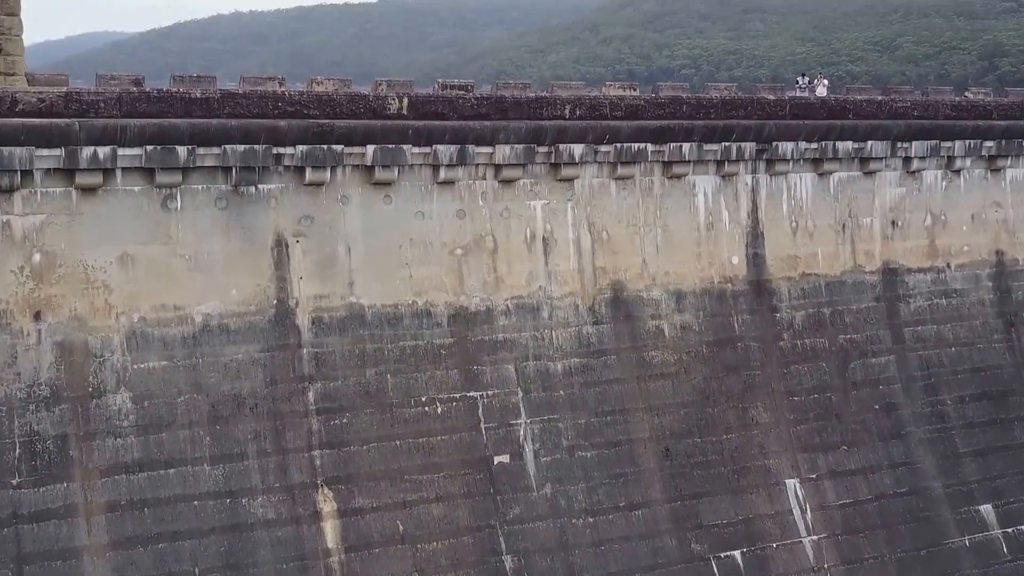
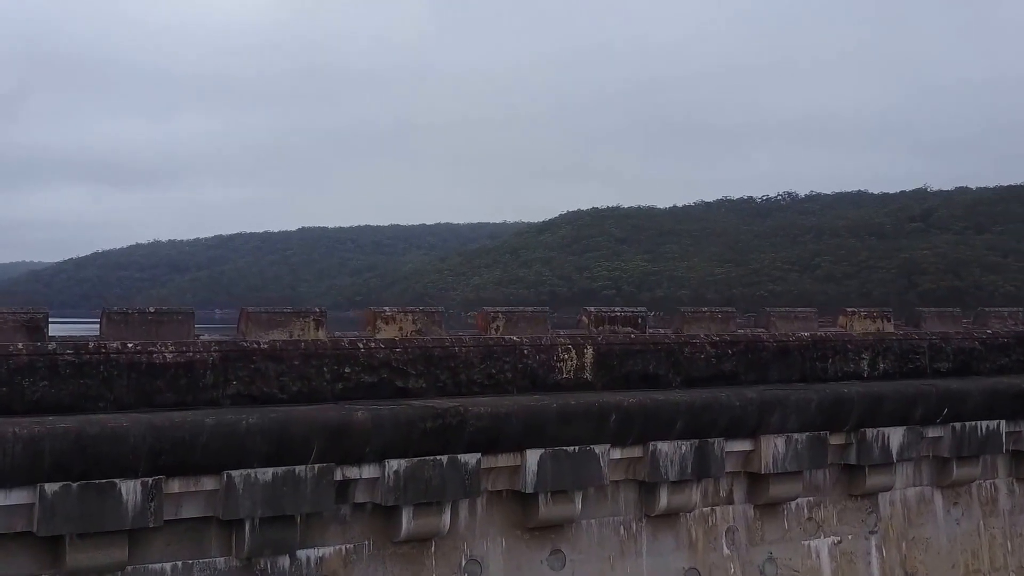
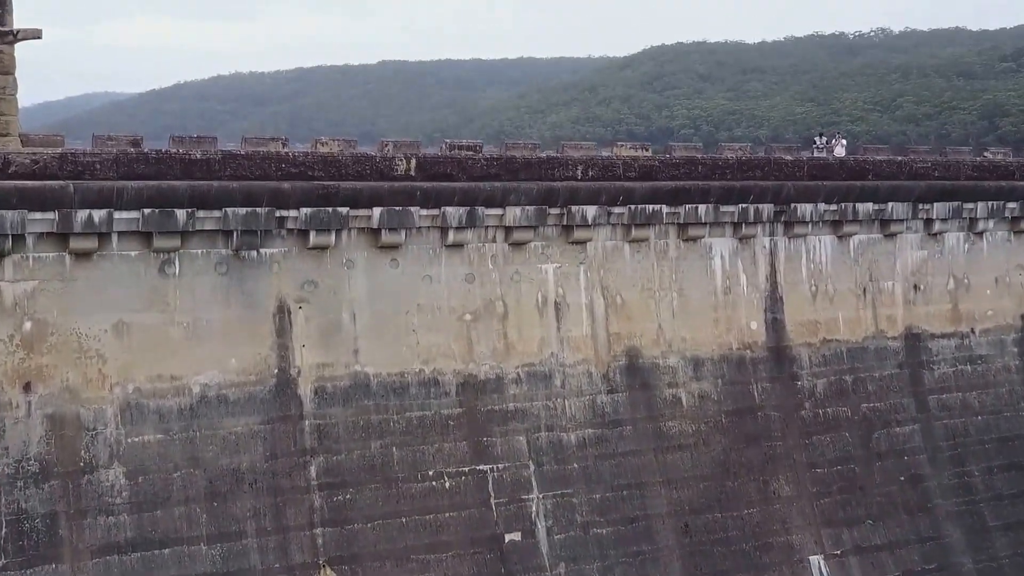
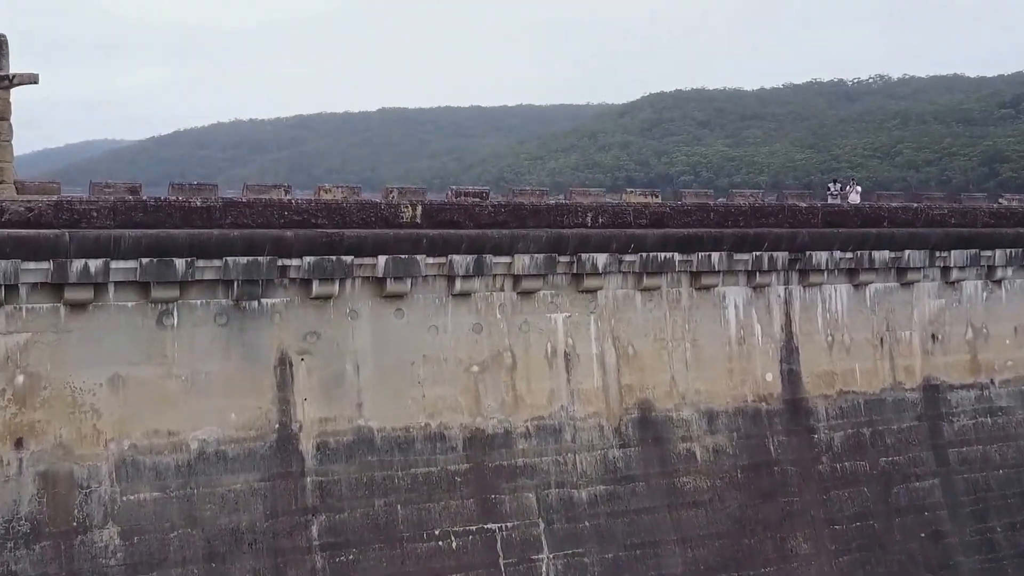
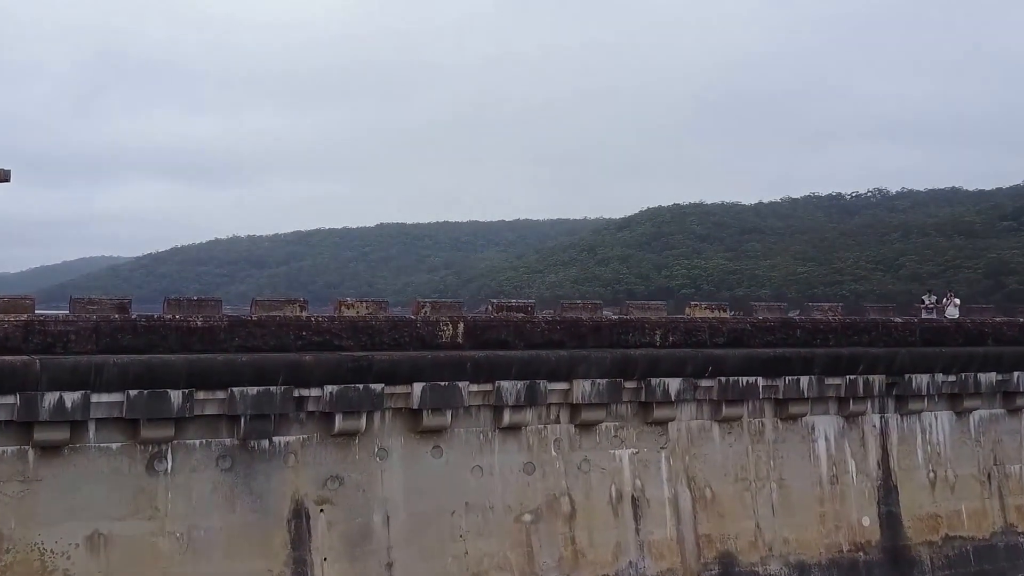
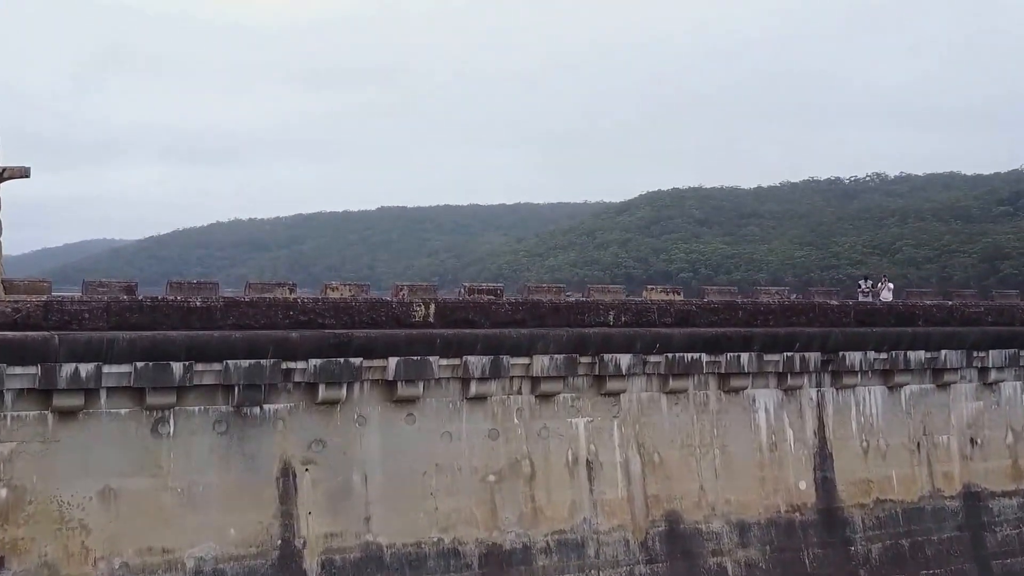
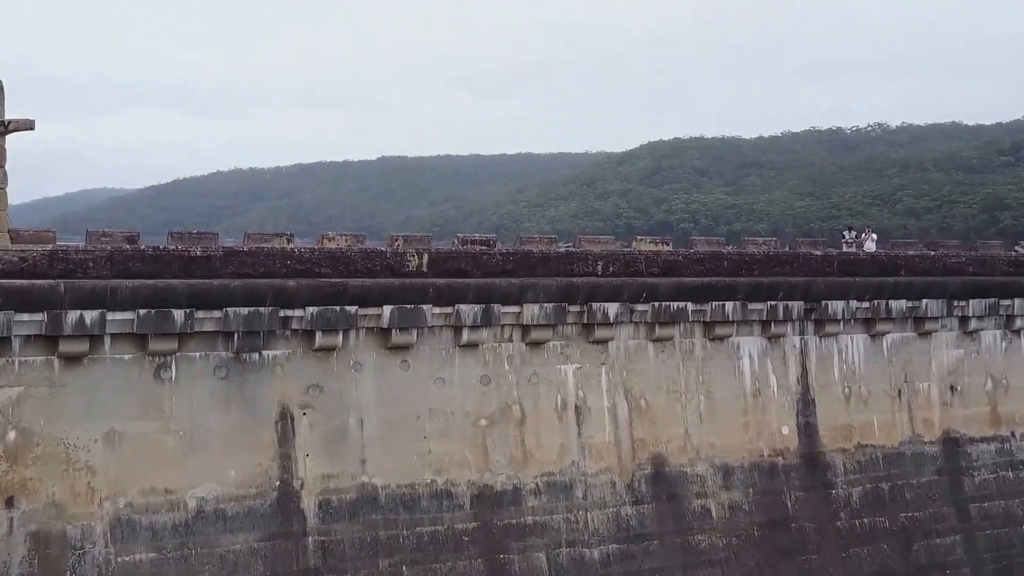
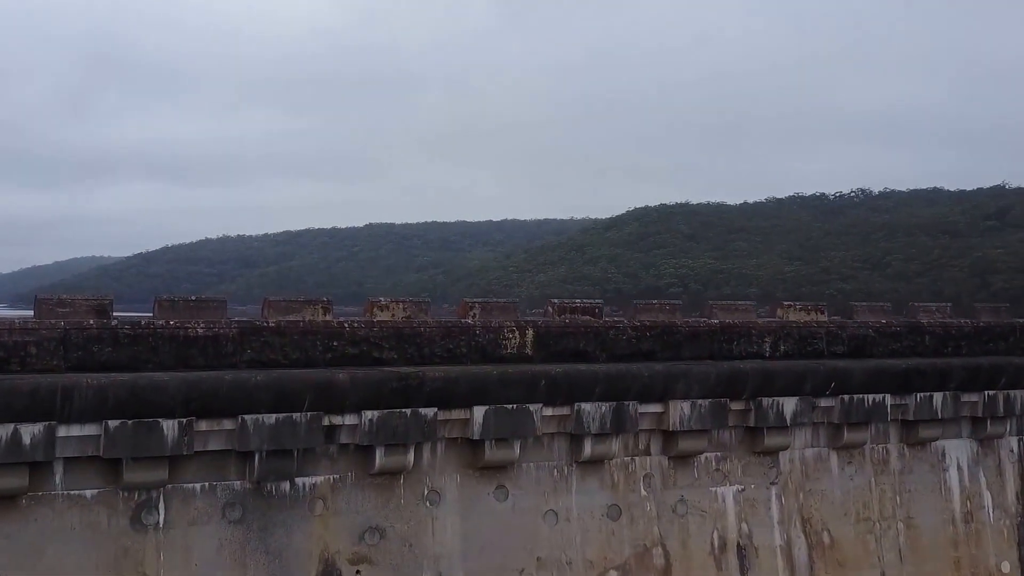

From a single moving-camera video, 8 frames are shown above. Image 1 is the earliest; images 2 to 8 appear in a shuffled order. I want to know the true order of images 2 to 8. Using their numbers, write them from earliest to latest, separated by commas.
3, 4, 7, 6, 5, 8, 2
